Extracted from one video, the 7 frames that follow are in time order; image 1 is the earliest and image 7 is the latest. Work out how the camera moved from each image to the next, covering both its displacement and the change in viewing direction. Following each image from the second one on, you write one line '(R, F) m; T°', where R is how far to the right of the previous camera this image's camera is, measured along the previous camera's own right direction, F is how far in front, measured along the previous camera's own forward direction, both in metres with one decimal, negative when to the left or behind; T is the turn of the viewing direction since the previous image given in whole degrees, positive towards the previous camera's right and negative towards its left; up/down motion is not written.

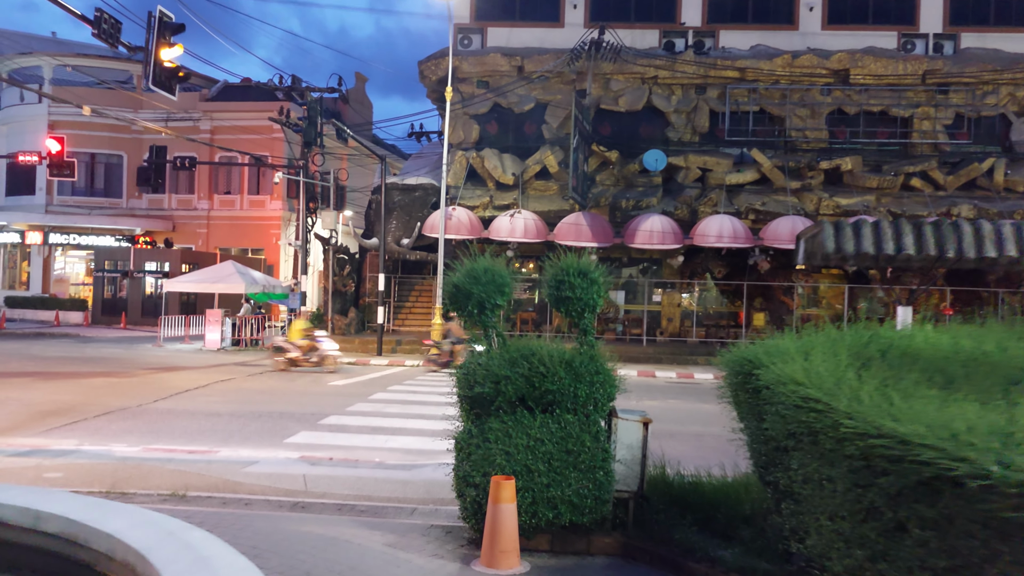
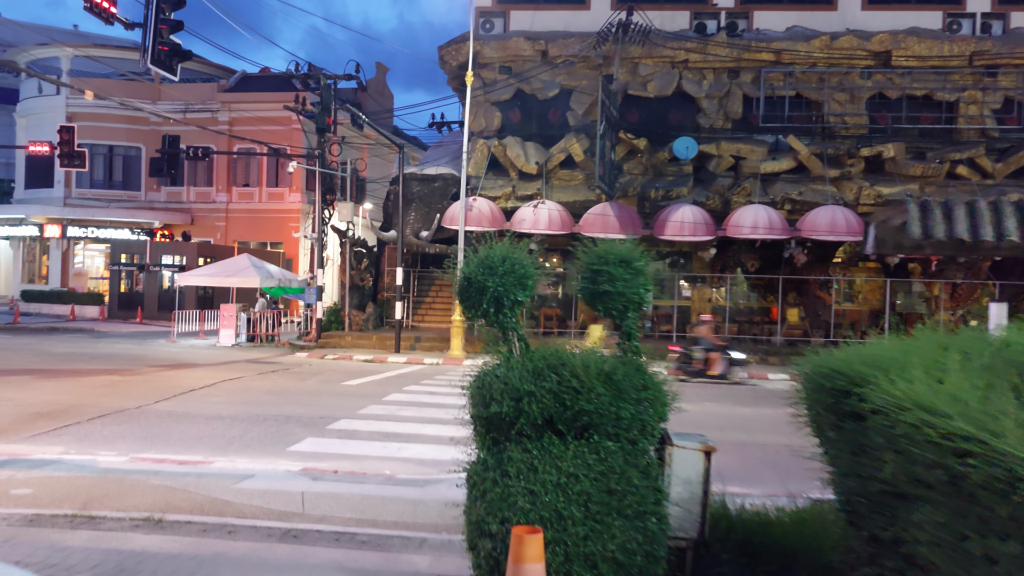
(0.0, +1.1) m; -2°
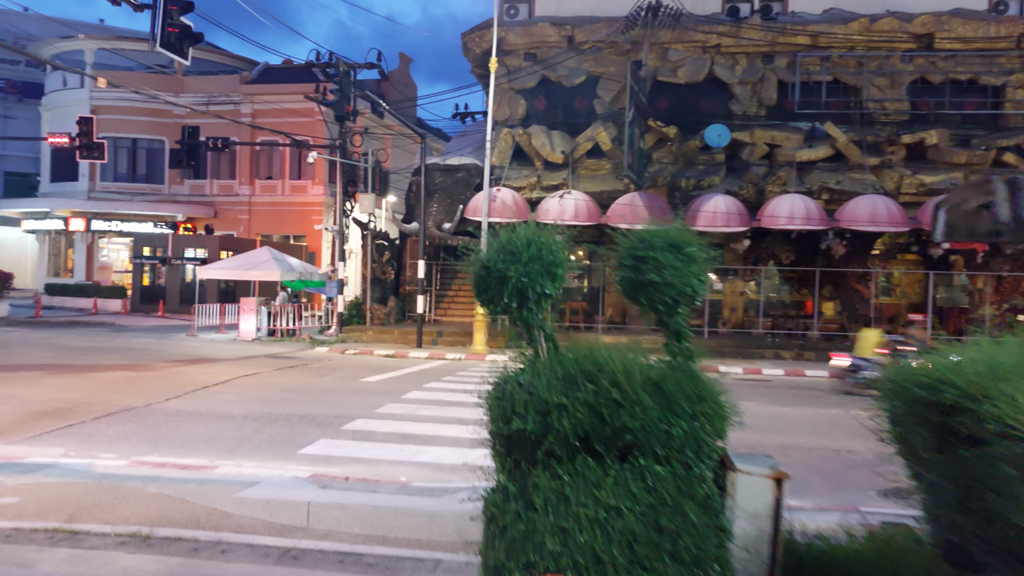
(0.0, +0.7) m; -2°
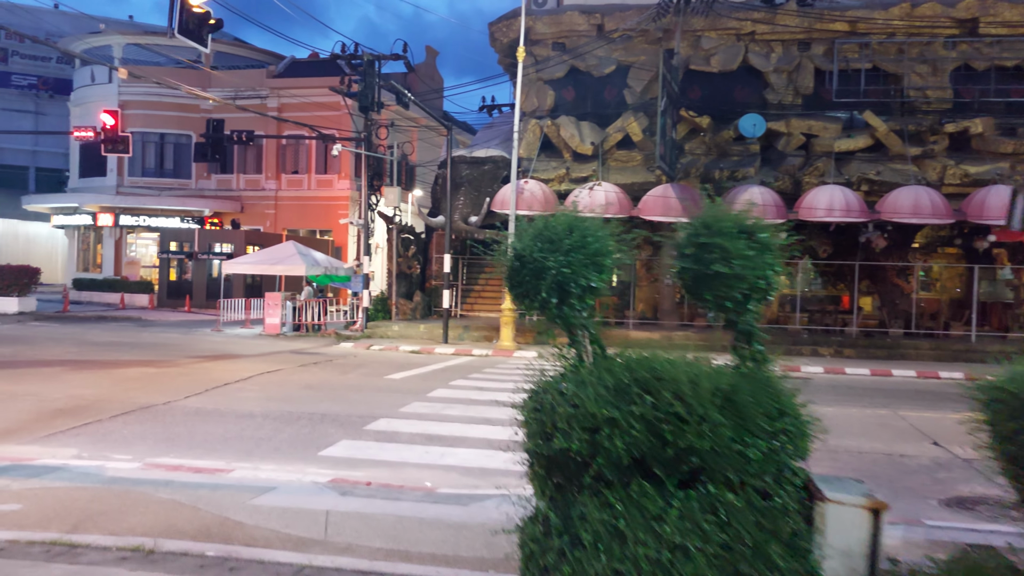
(-0.1, +0.5) m; -2°
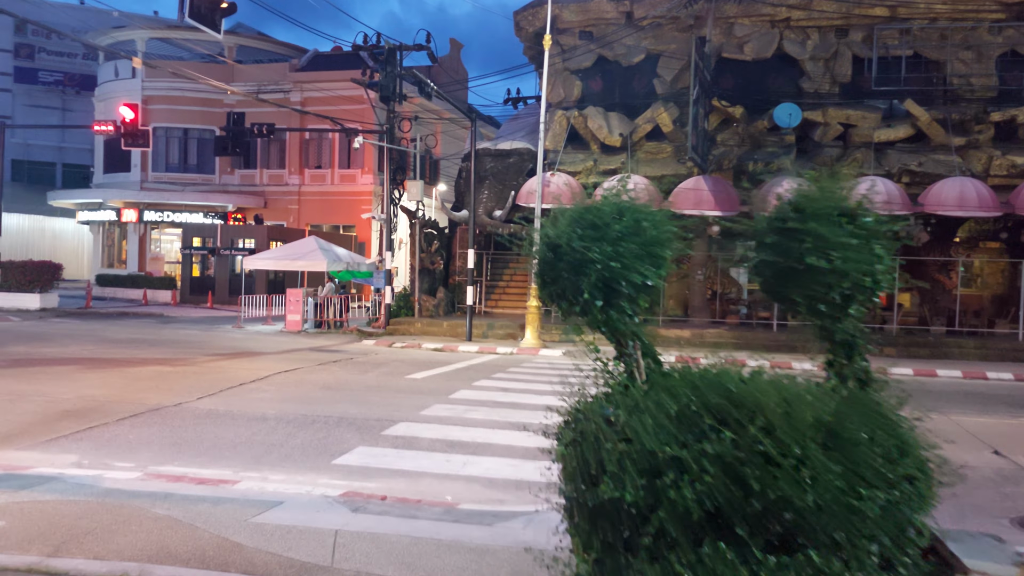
(0.0, +0.7) m; -2°
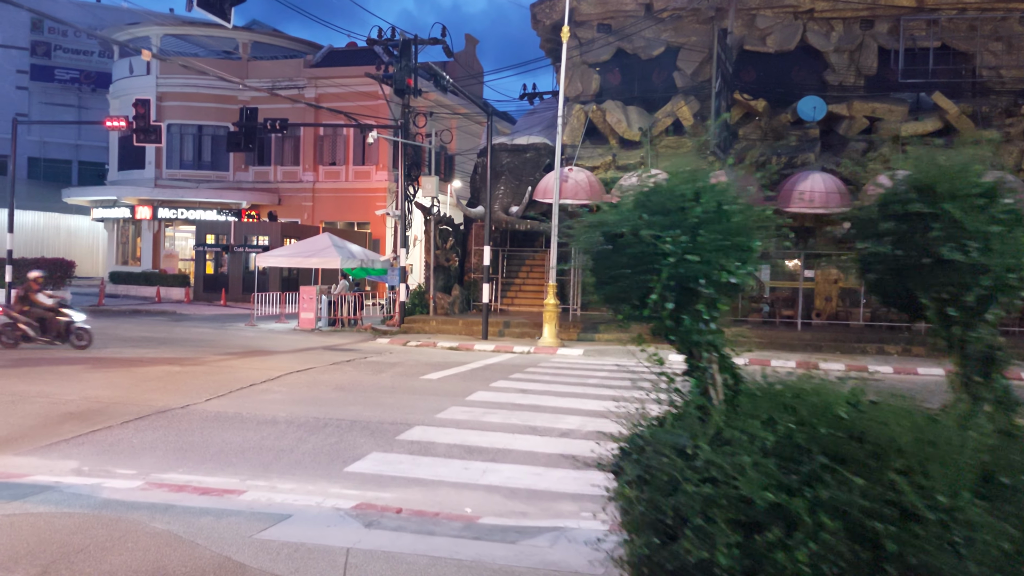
(-0.1, +0.5) m; -1°
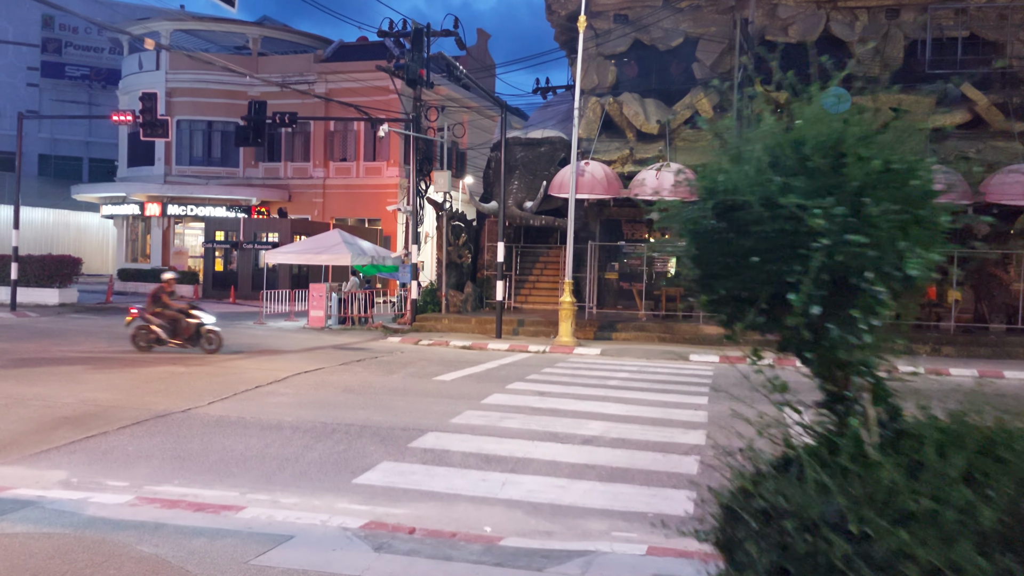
(-0.1, +0.6) m; -1°
